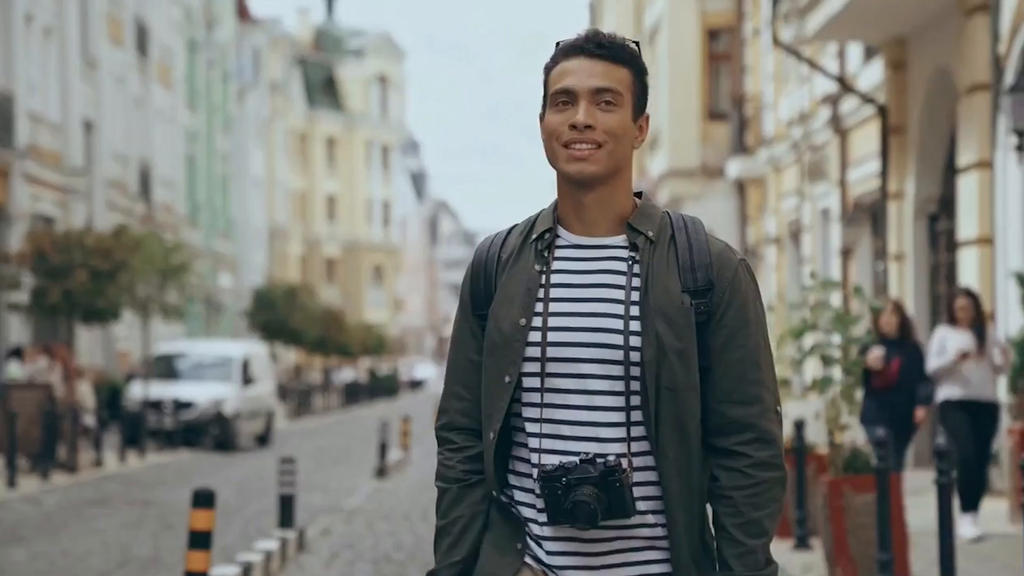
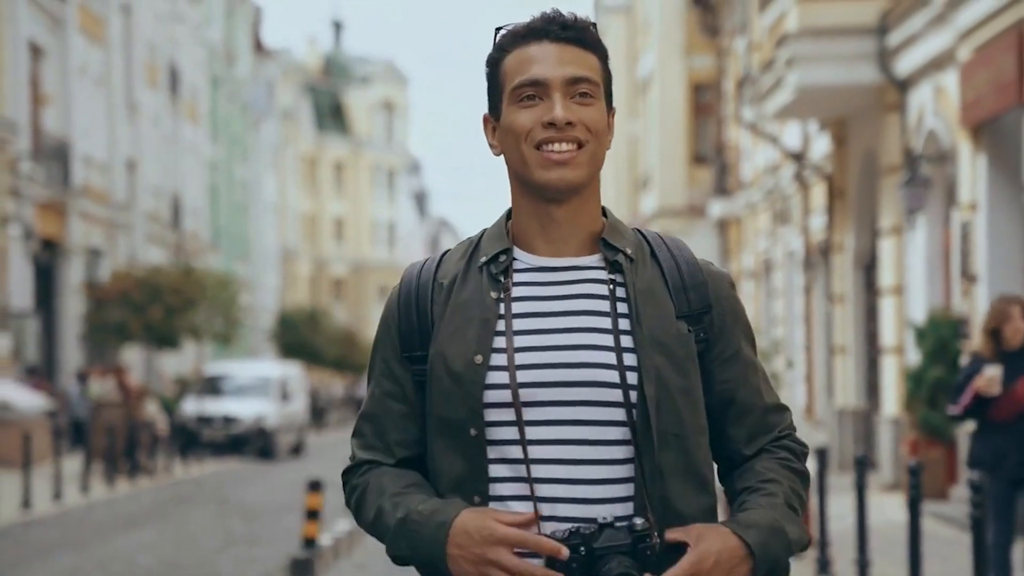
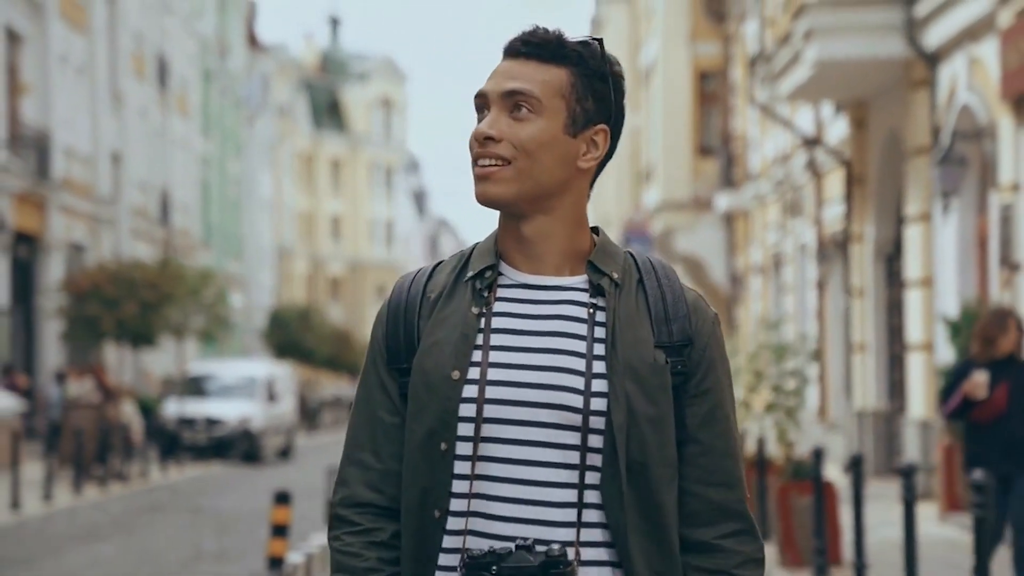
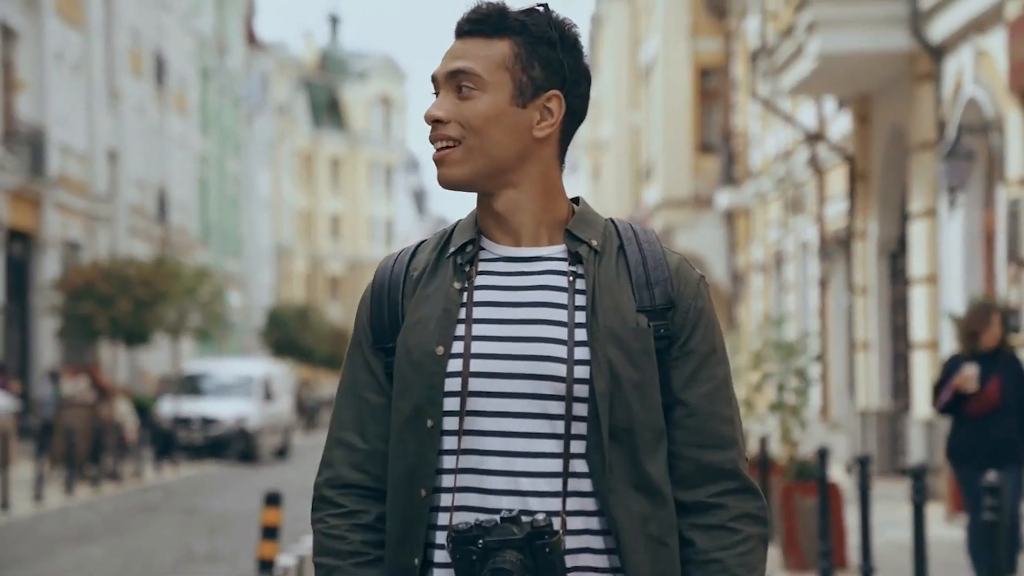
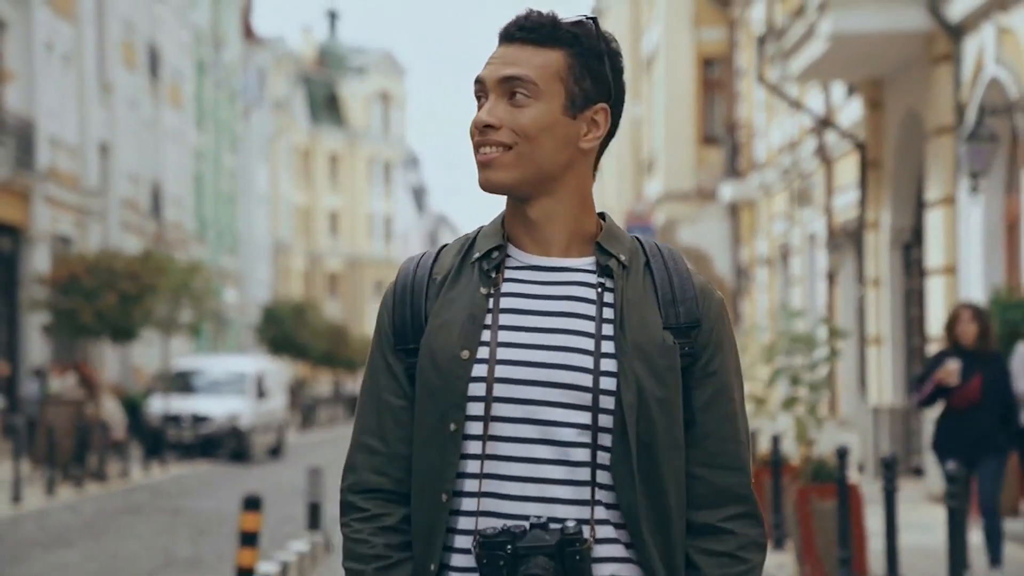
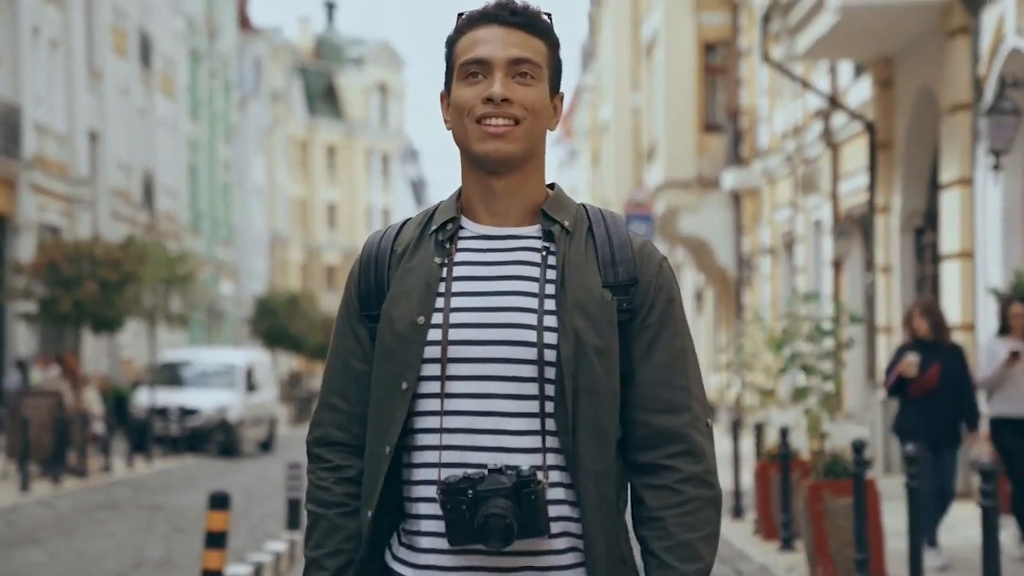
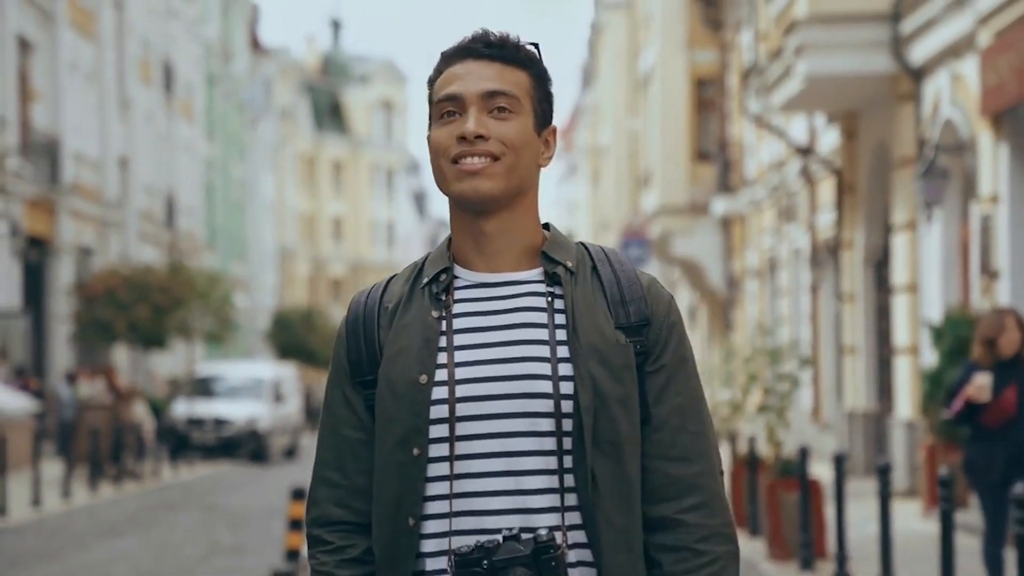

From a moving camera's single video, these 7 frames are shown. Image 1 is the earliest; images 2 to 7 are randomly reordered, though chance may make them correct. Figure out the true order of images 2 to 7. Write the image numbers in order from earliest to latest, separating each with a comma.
6, 5, 4, 3, 7, 2
